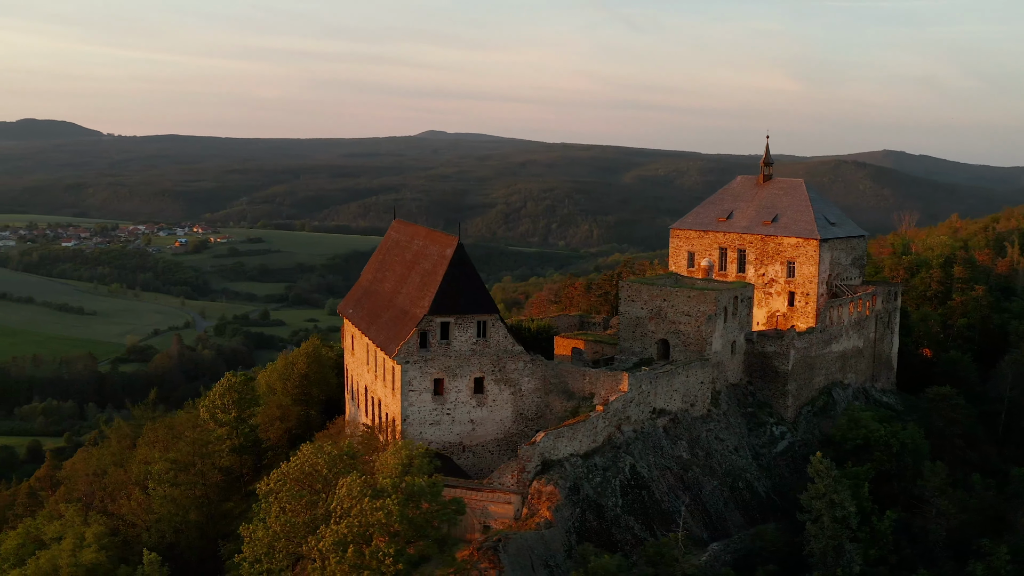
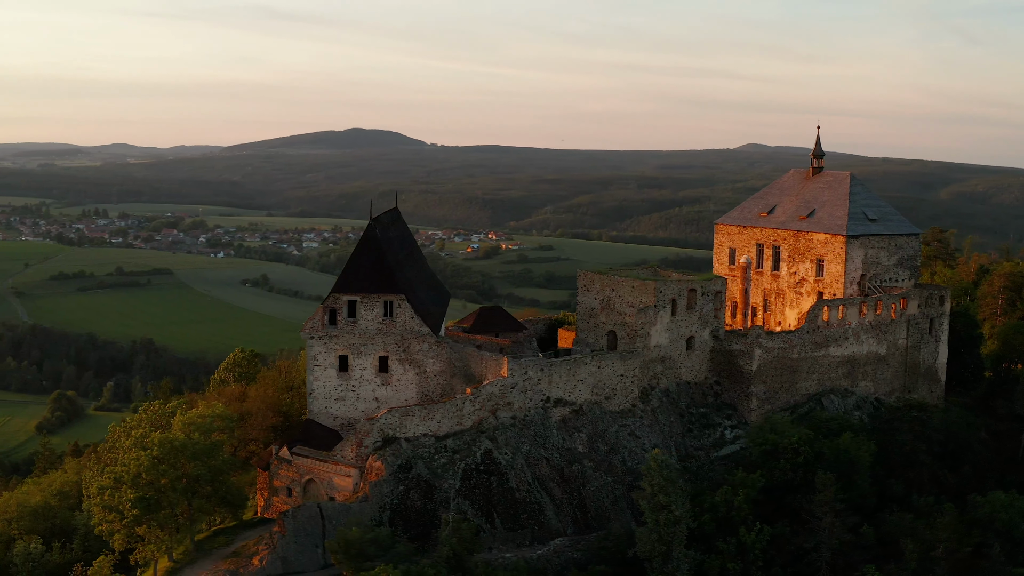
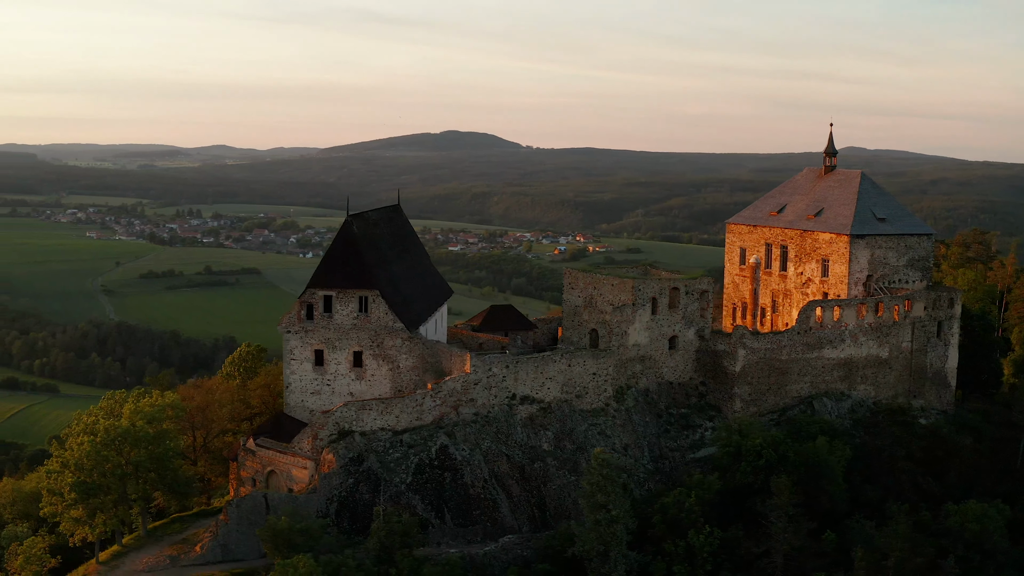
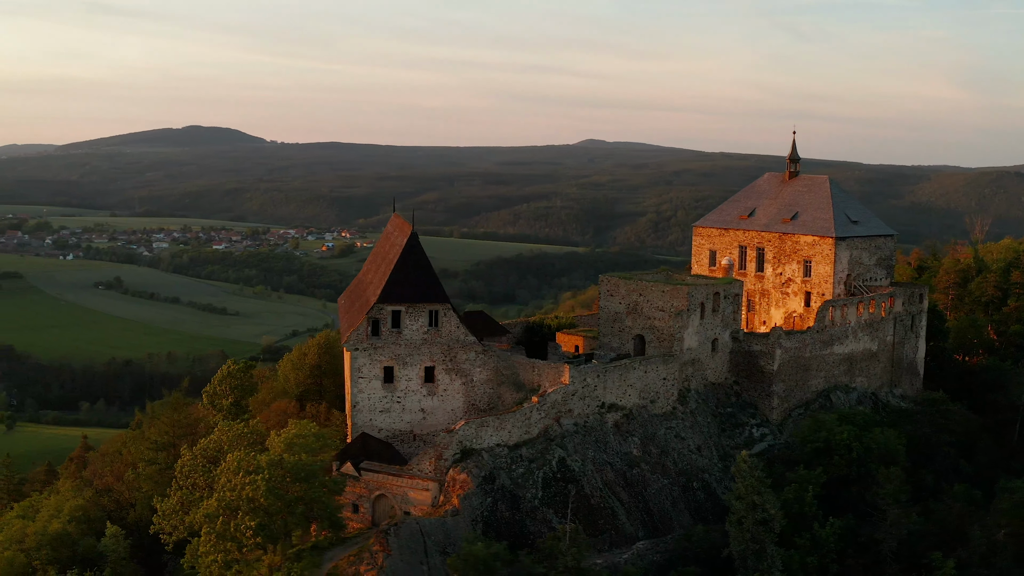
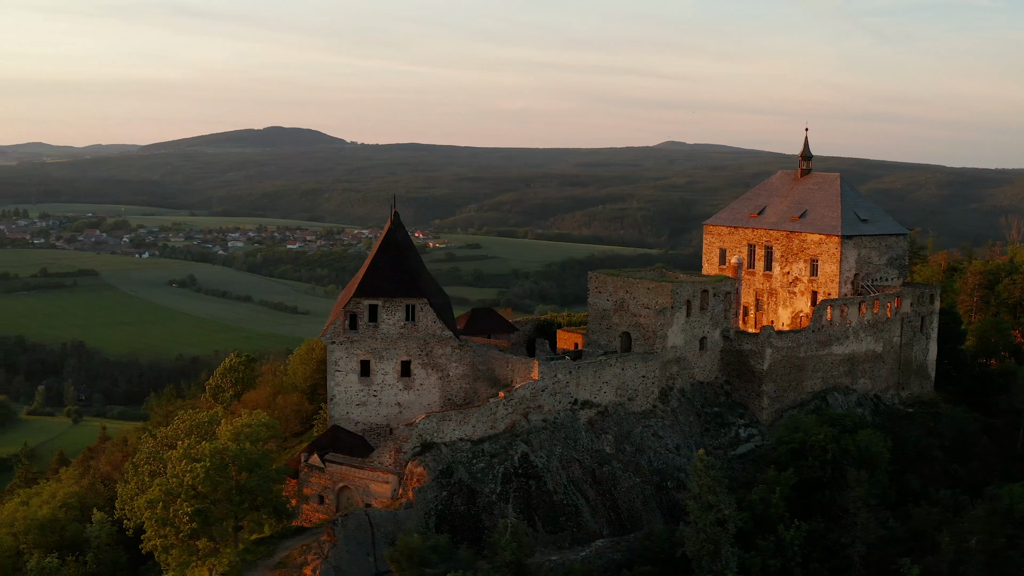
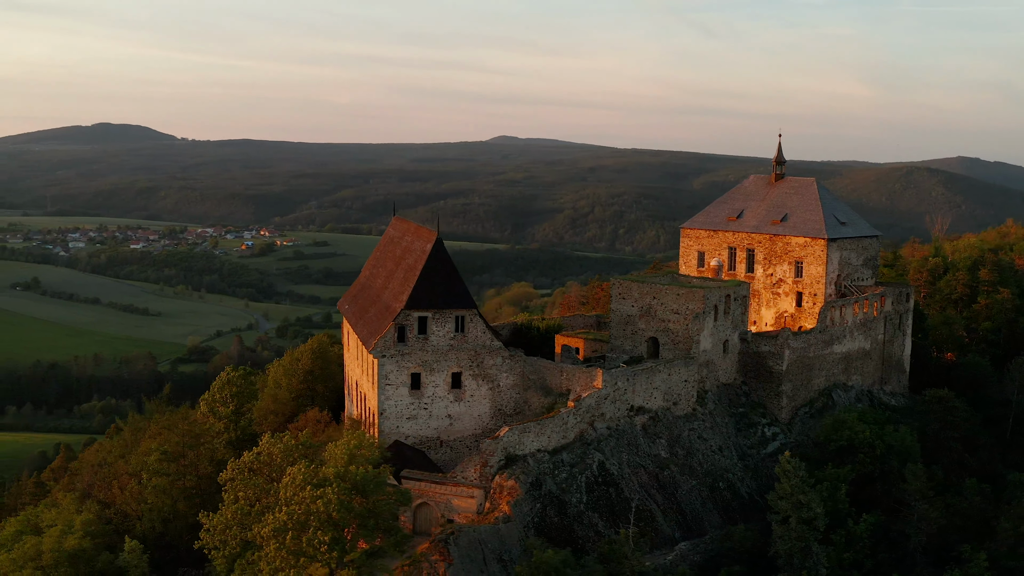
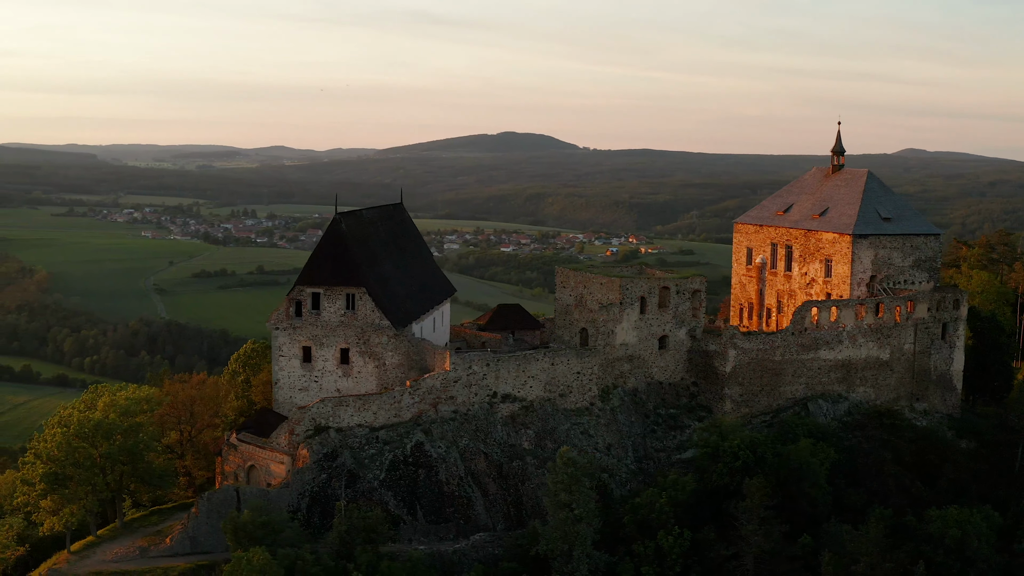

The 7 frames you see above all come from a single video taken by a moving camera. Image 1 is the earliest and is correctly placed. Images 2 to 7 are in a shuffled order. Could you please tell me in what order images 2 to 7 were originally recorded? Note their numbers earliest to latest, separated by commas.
6, 4, 5, 2, 3, 7
